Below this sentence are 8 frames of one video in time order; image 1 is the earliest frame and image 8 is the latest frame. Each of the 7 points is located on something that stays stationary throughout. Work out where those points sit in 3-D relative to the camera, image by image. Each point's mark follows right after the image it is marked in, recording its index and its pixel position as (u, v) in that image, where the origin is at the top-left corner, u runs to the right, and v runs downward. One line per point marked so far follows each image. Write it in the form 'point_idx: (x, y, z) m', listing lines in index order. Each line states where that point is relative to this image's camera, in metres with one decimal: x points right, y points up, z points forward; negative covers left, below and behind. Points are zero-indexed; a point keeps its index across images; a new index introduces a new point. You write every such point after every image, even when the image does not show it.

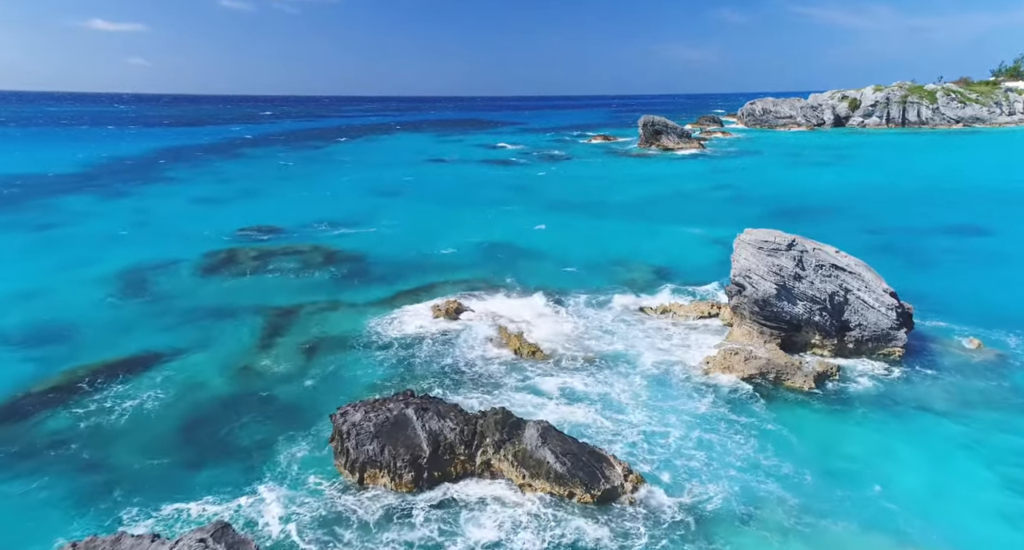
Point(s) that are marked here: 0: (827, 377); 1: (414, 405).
0: (+9.9, -3.2, +18.3) m
1: (-2.4, -3.1, +14.1) m
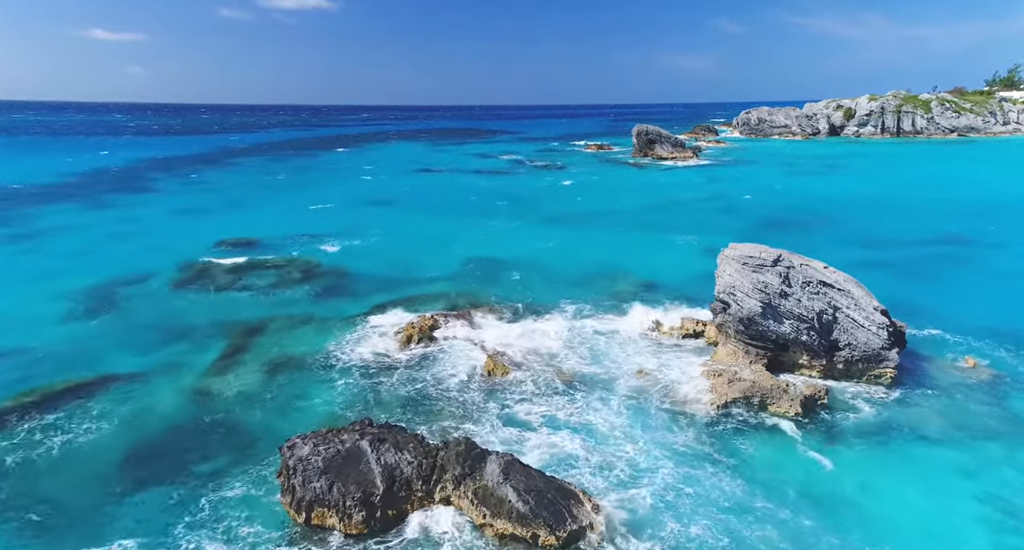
0: (+9.1, -3.8, +17.4) m
1: (-3.2, -3.6, +13.2) m
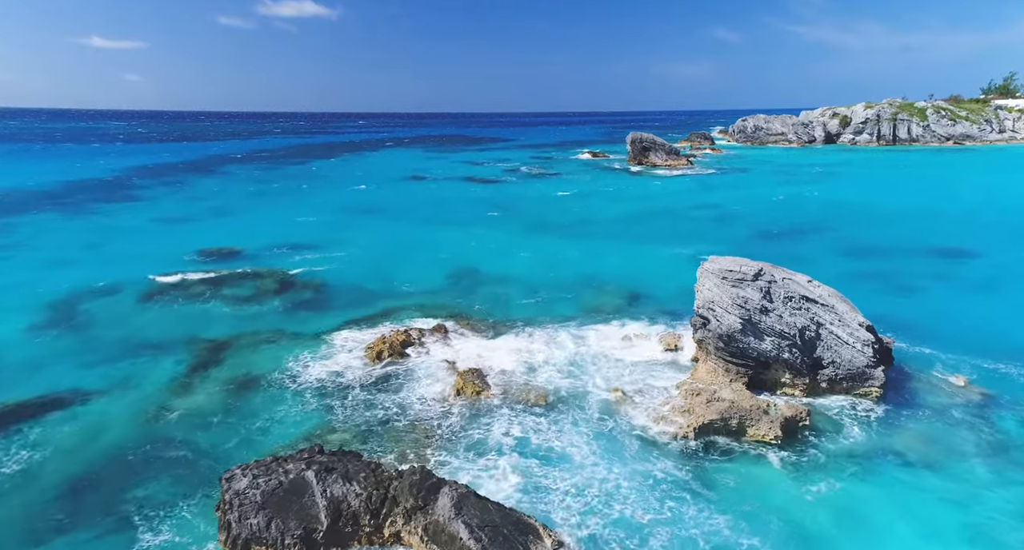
0: (+8.1, -4.2, +16.6) m
1: (-4.2, -4.0, +12.4) m
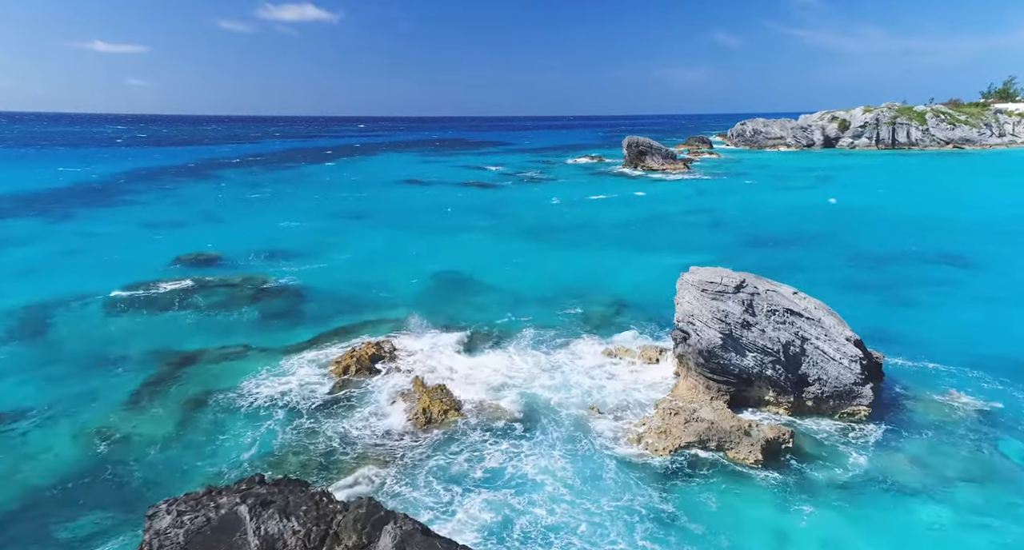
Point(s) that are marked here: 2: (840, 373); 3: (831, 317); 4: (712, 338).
0: (+7.2, -4.6, +15.6) m
1: (-5.1, -4.4, +11.5) m
2: (+9.6, -2.9, +17.0) m
3: (+9.8, -1.3, +17.9) m
4: (+5.9, -1.9, +17.1) m
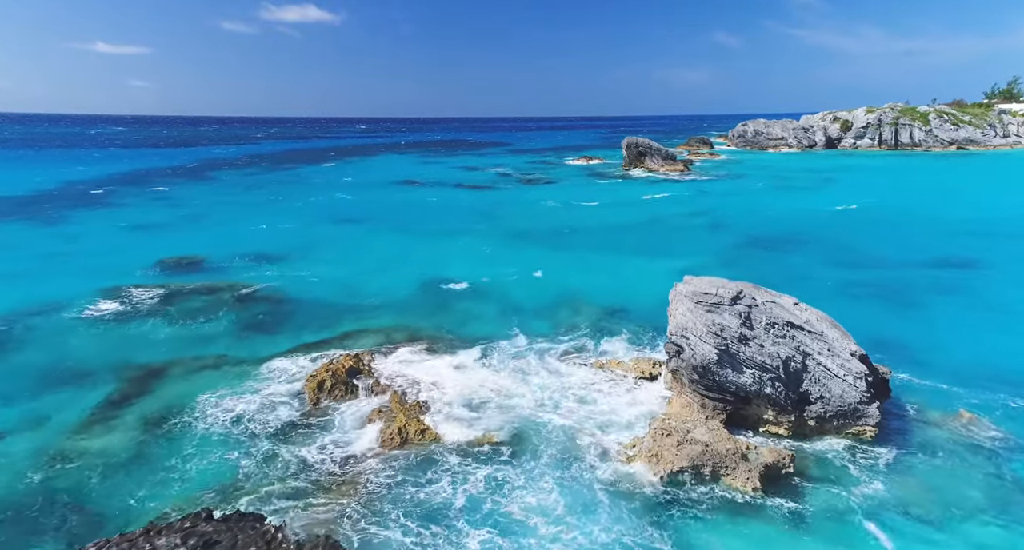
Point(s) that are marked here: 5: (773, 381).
0: (+6.7, -4.9, +14.5) m
1: (-5.6, -4.6, +10.4) m
2: (+9.1, -3.2, +15.9) m
3: (+9.3, -1.6, +16.8) m
4: (+5.3, -2.2, +16.0) m
5: (+7.2, -2.9, +16.0) m
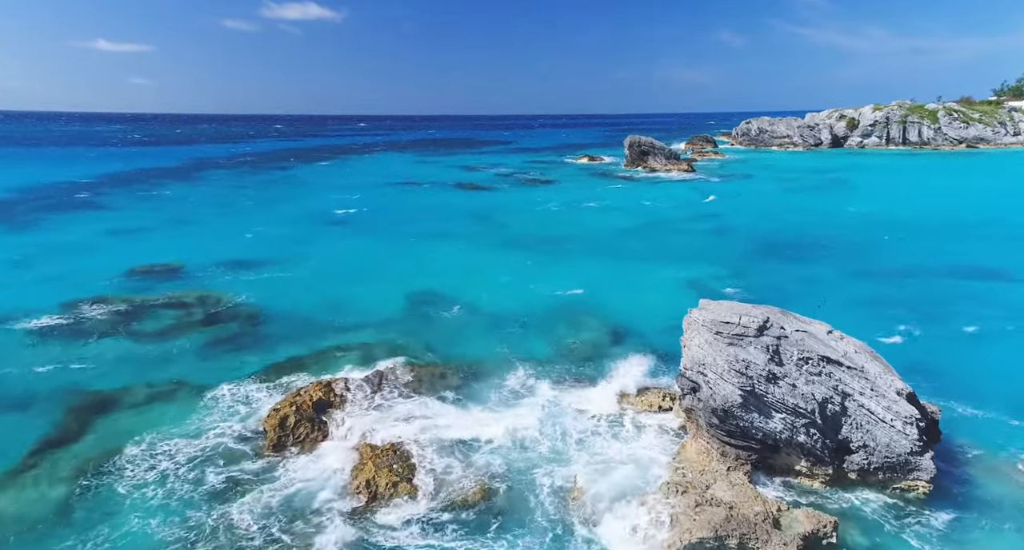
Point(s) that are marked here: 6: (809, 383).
0: (+6.4, -5.5, +12.1) m
1: (-6.0, -5.3, +8.0) m
2: (+8.8, -3.8, +13.5) m
3: (+9.0, -2.2, +14.4) m
4: (+5.0, -2.8, +13.6) m
5: (+6.9, -3.5, +13.5) m
6: (+7.0, -2.5, +13.6) m
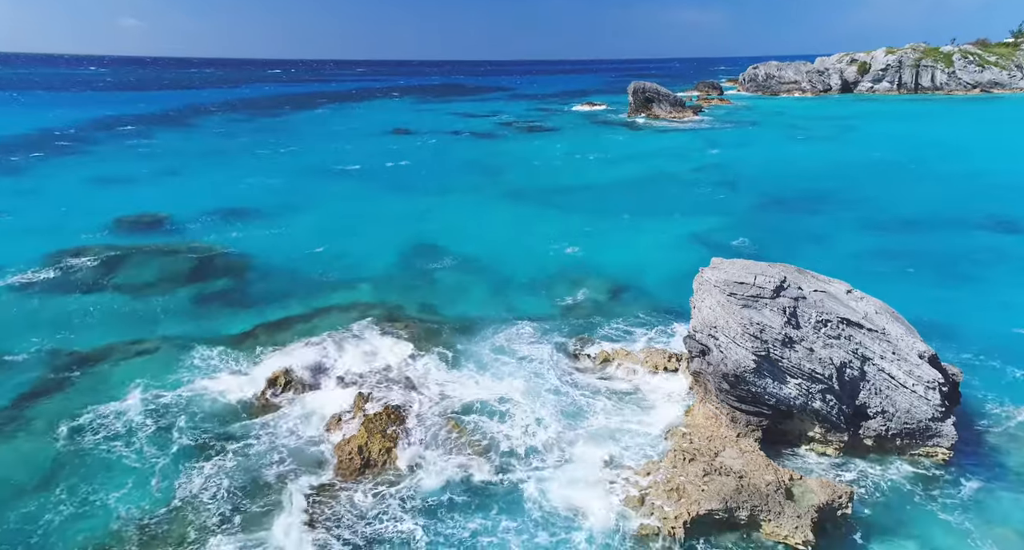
0: (+6.3, -4.7, +11.5) m
1: (-6.0, -4.8, +7.4) m
2: (+8.8, -2.8, +12.8) m
3: (+9.0, -1.2, +13.5) m
4: (+5.0, -1.9, +12.8) m
5: (+6.8, -2.6, +12.8) m
6: (+6.9, -1.6, +12.8) m
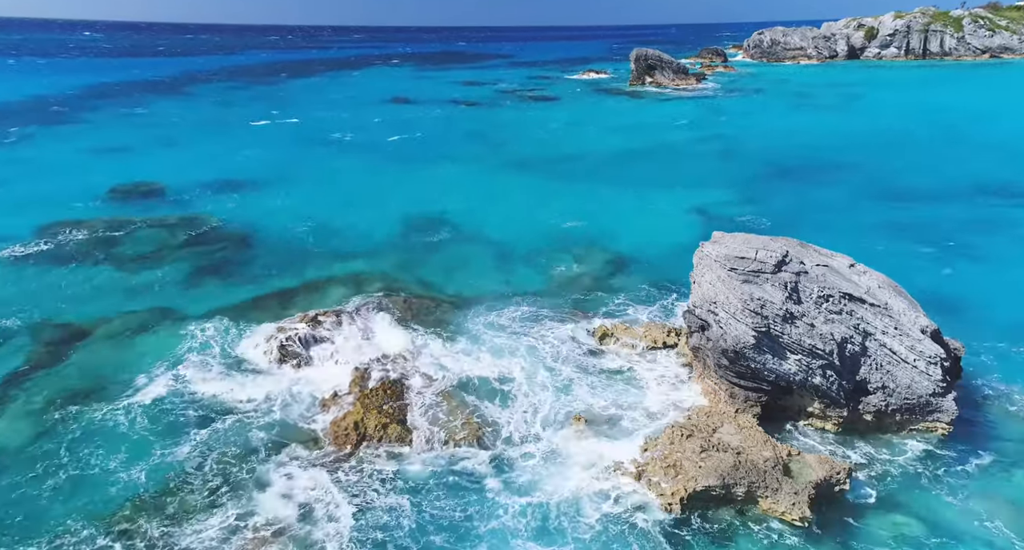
0: (+6.3, -4.2, +11.5) m
1: (-6.0, -4.6, +7.4) m
2: (+8.7, -2.3, +12.6) m
3: (+8.9, -0.6, +13.3) m
4: (+5.0, -1.3, +12.6) m
5: (+6.8, -2.0, +12.7) m
6: (+6.9, -1.0, +12.6) m
